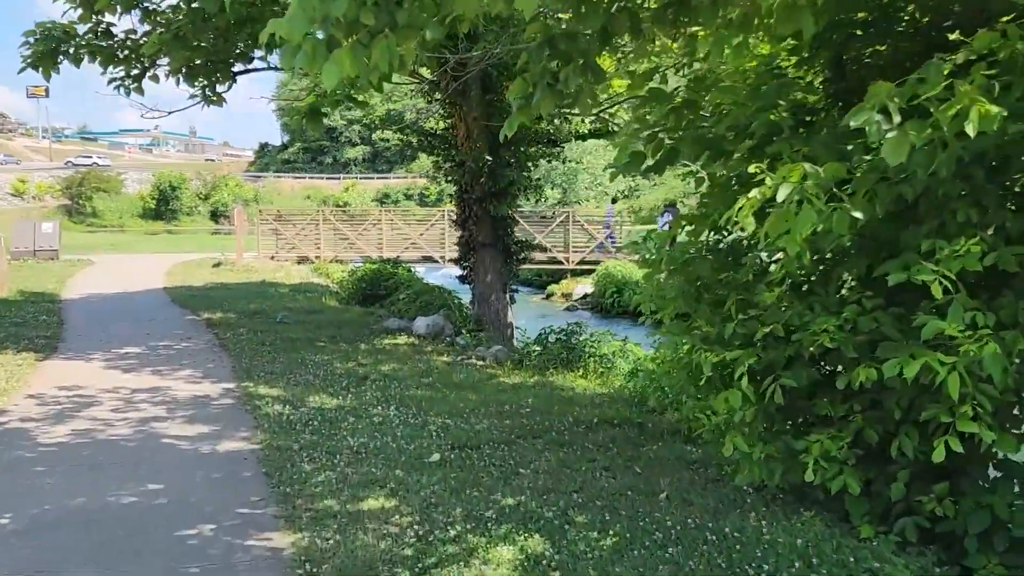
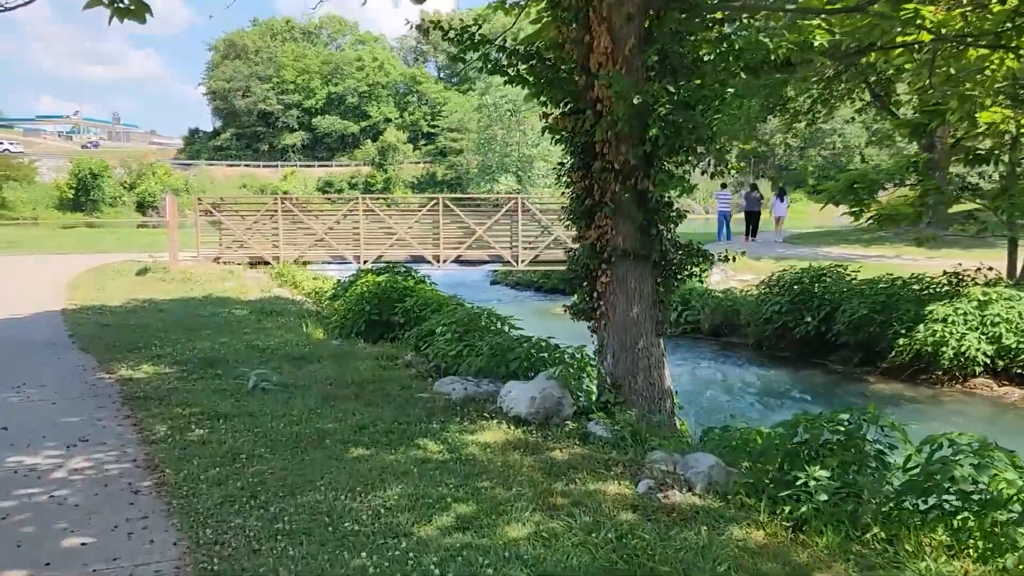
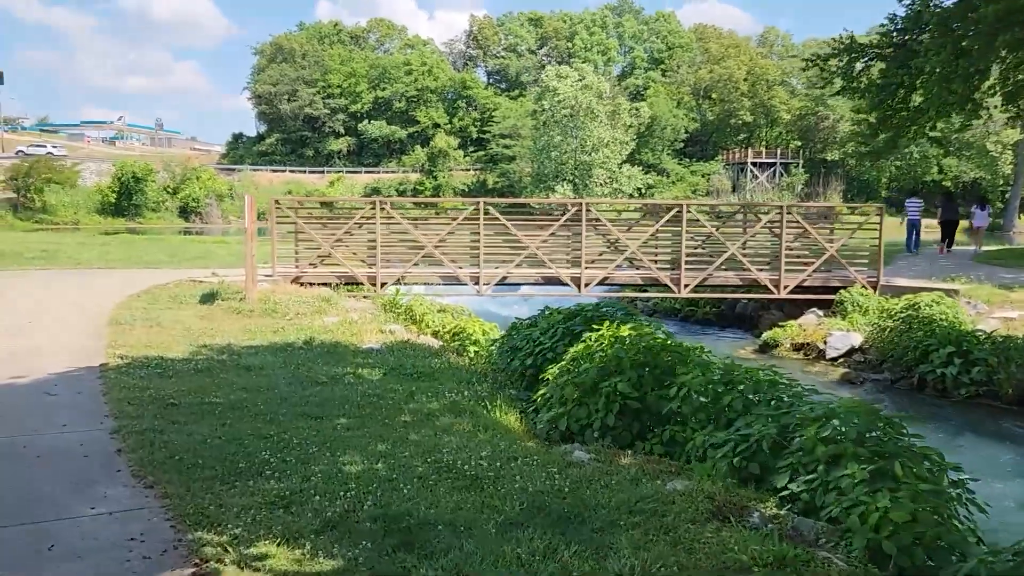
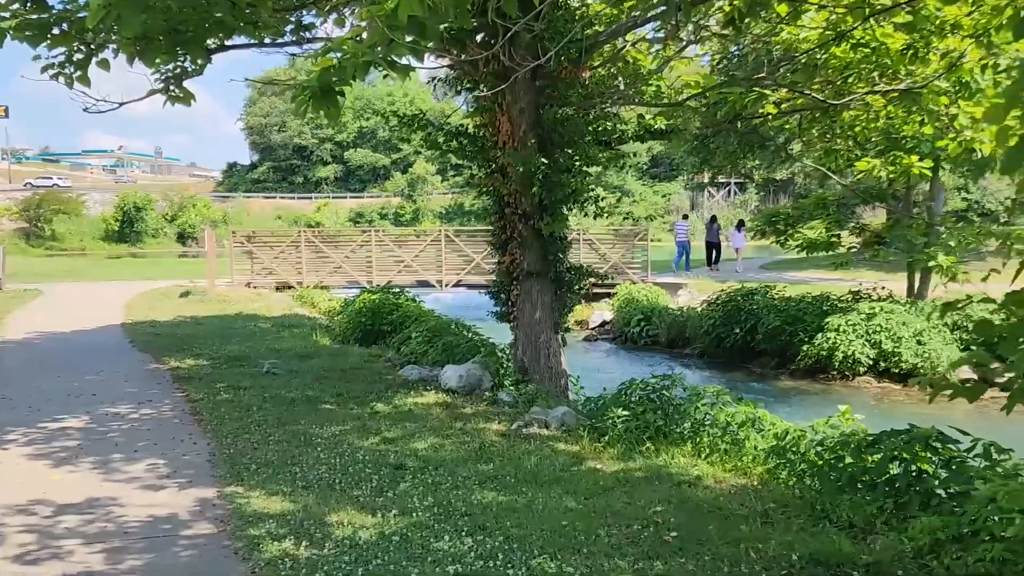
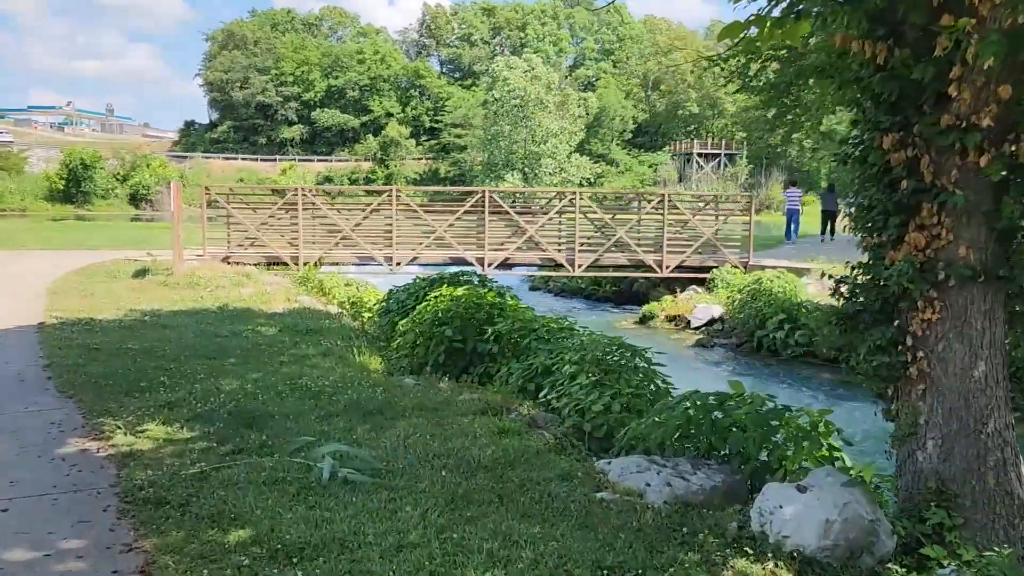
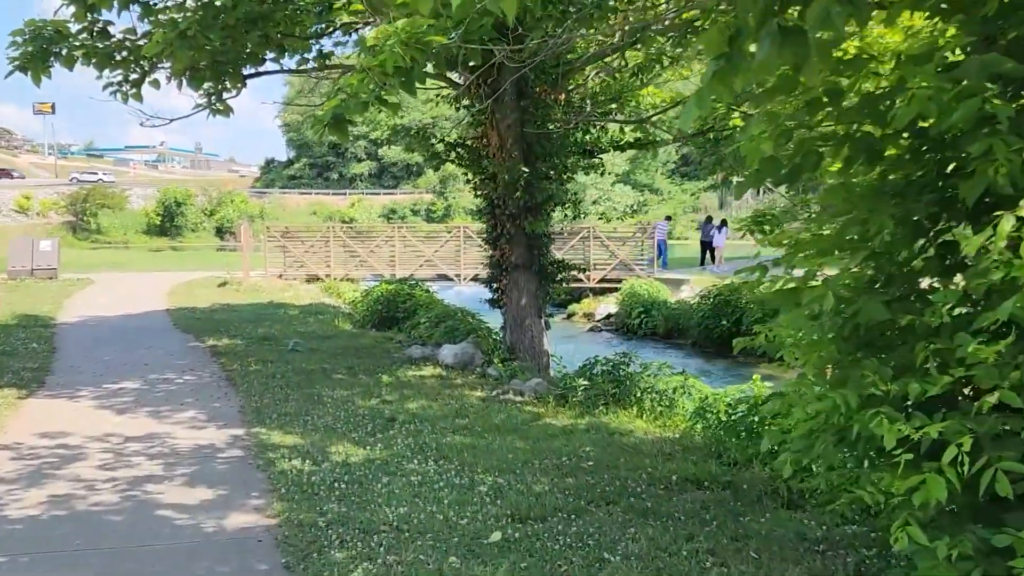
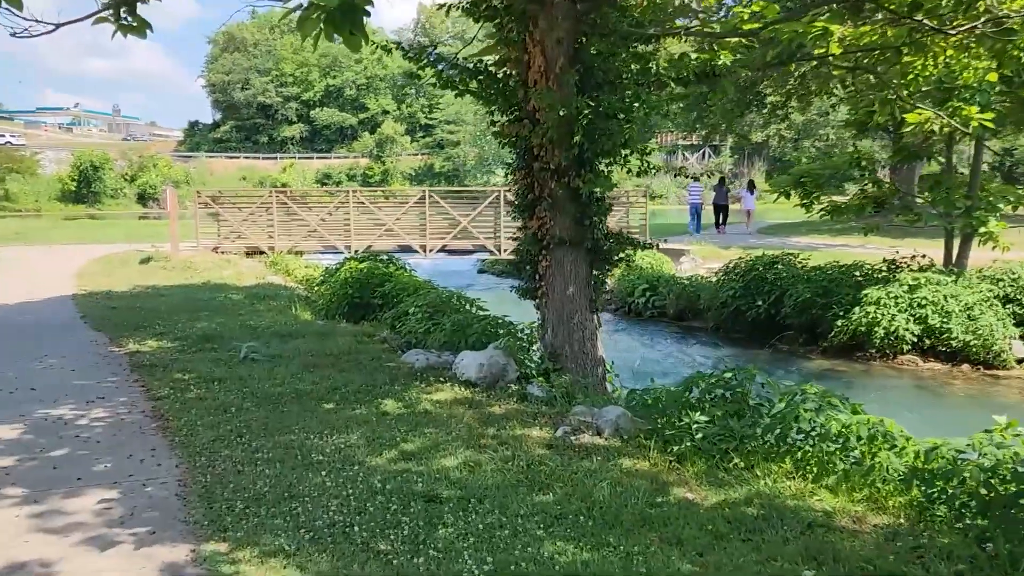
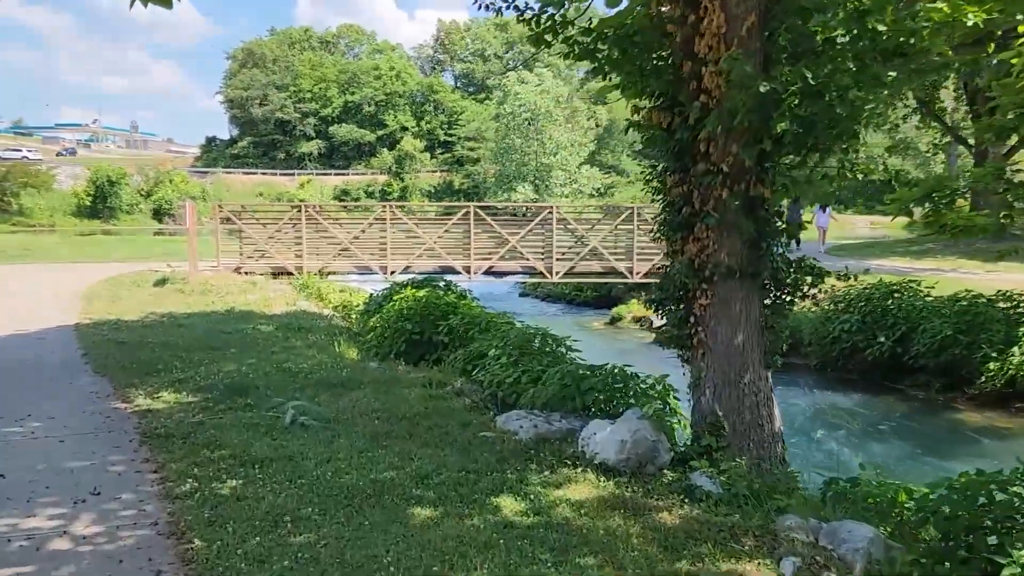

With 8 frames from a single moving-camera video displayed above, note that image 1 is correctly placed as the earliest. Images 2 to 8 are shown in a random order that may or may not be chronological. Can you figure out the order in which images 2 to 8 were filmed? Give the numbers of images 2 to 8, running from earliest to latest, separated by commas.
6, 4, 7, 2, 8, 5, 3
